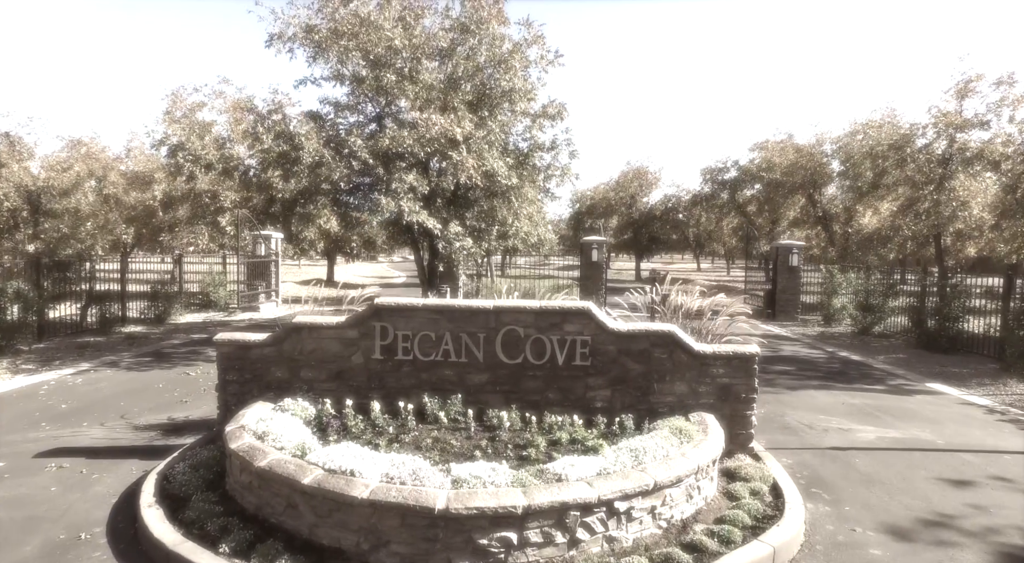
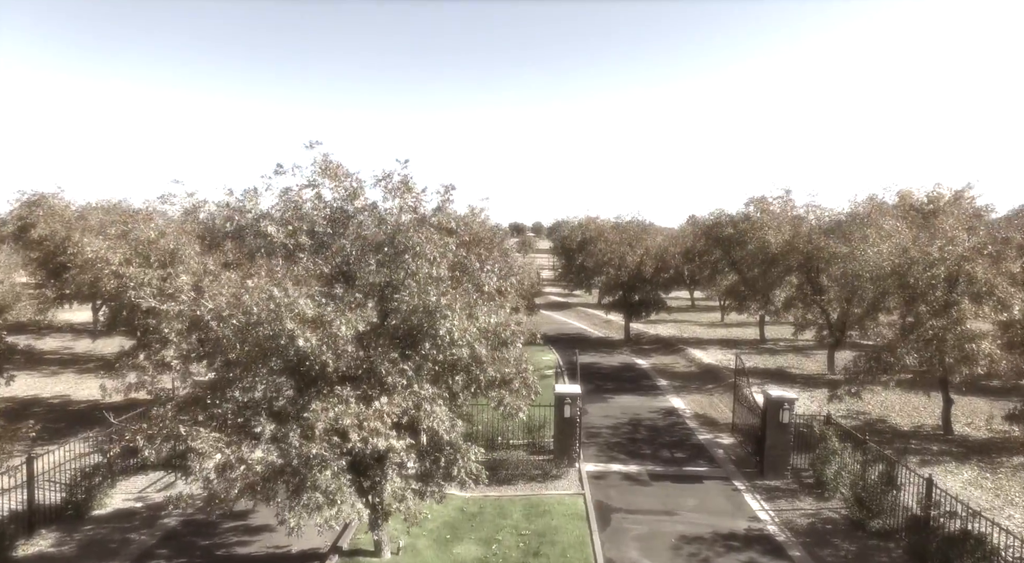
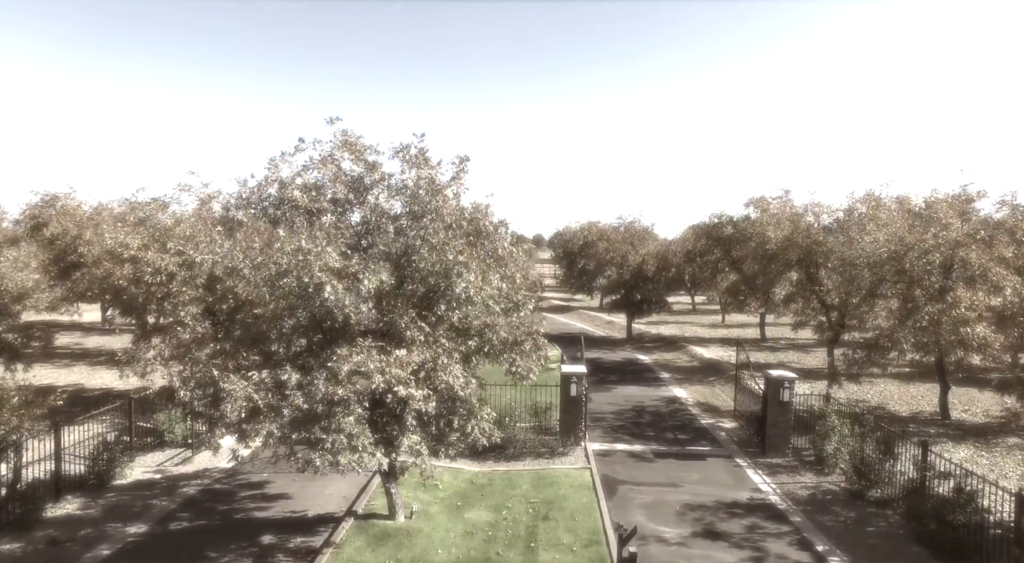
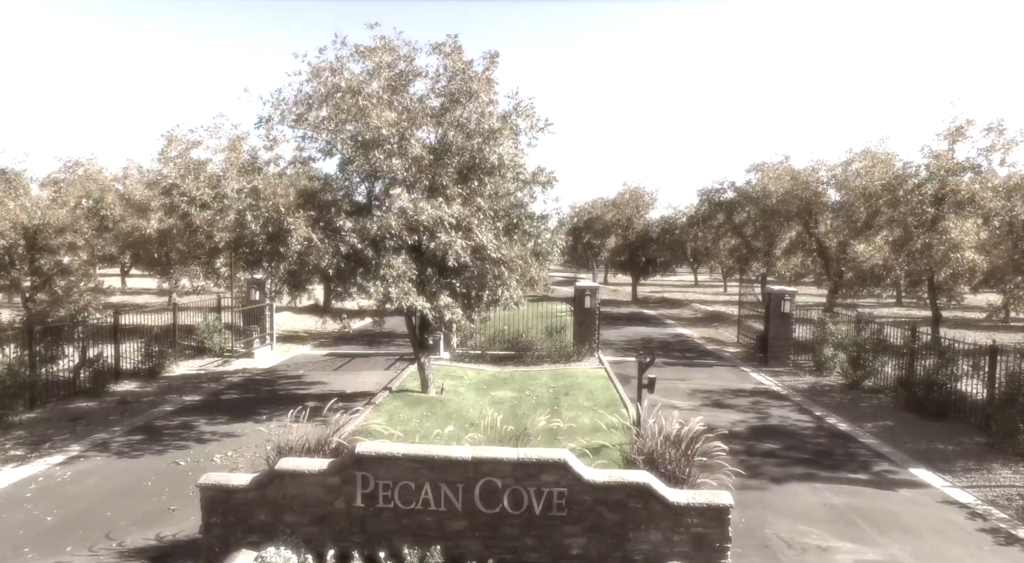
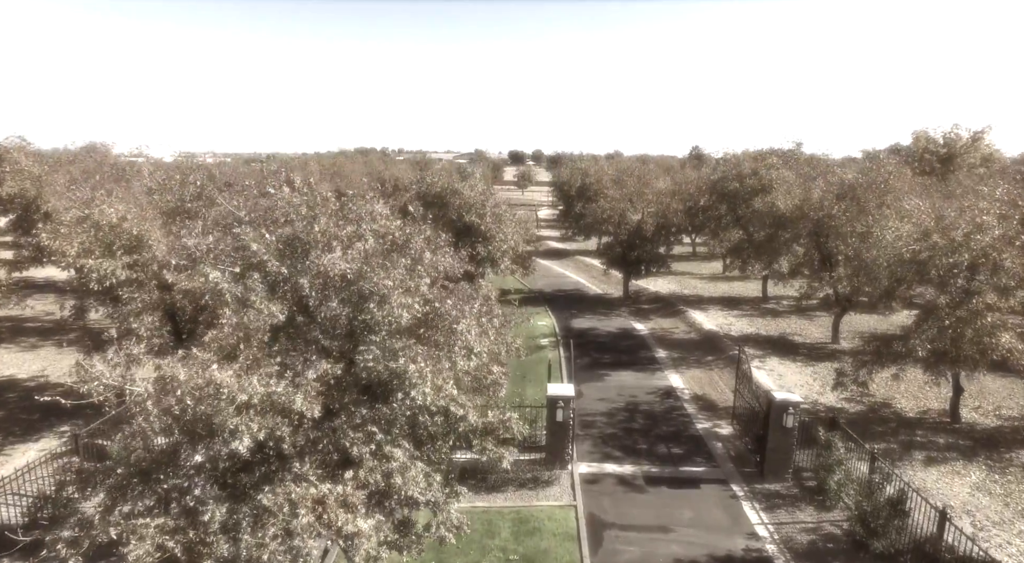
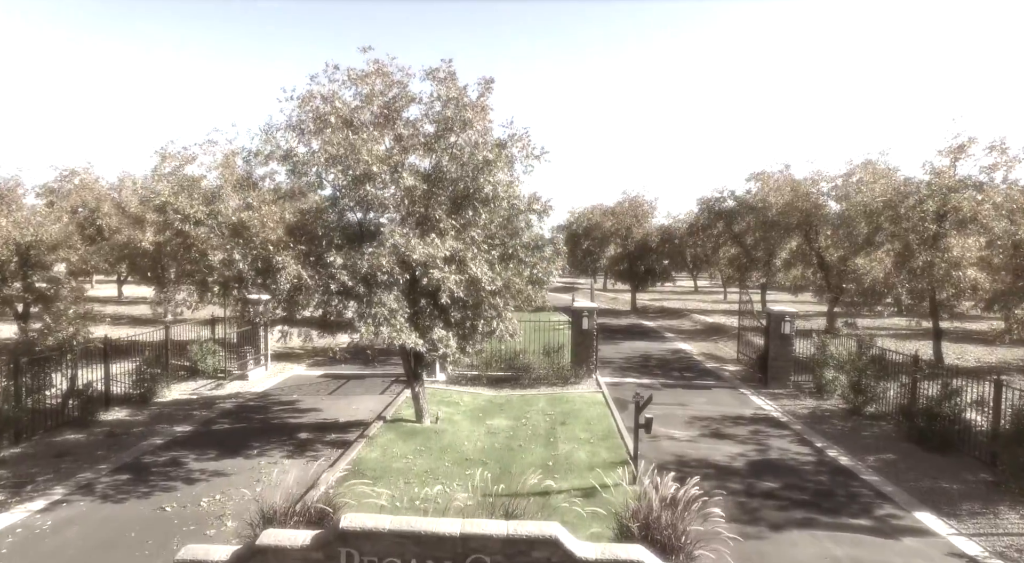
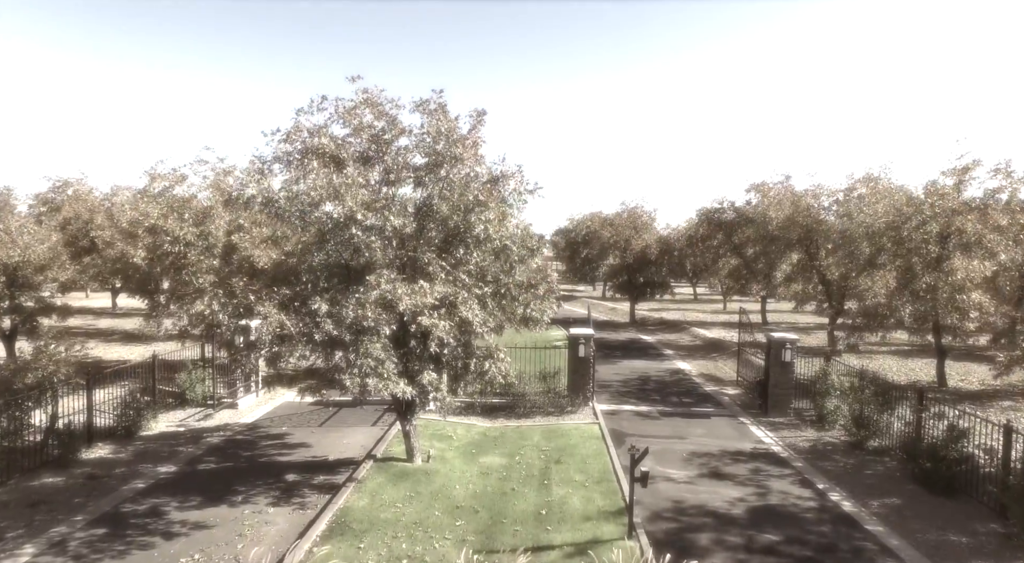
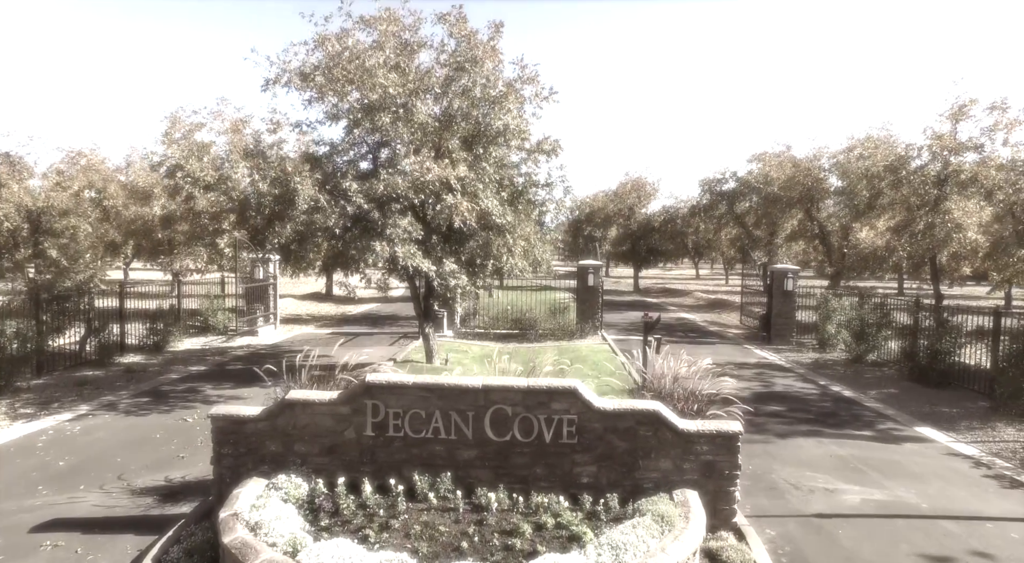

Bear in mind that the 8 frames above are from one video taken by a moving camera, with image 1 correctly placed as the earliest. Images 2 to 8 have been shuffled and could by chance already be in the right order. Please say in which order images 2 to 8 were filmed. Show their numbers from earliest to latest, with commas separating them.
8, 4, 6, 7, 3, 2, 5
